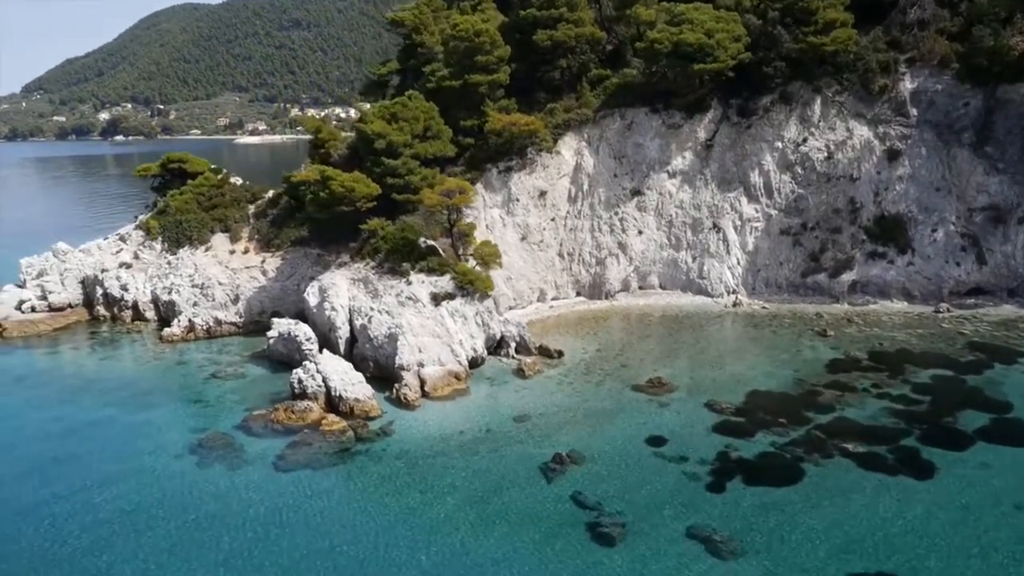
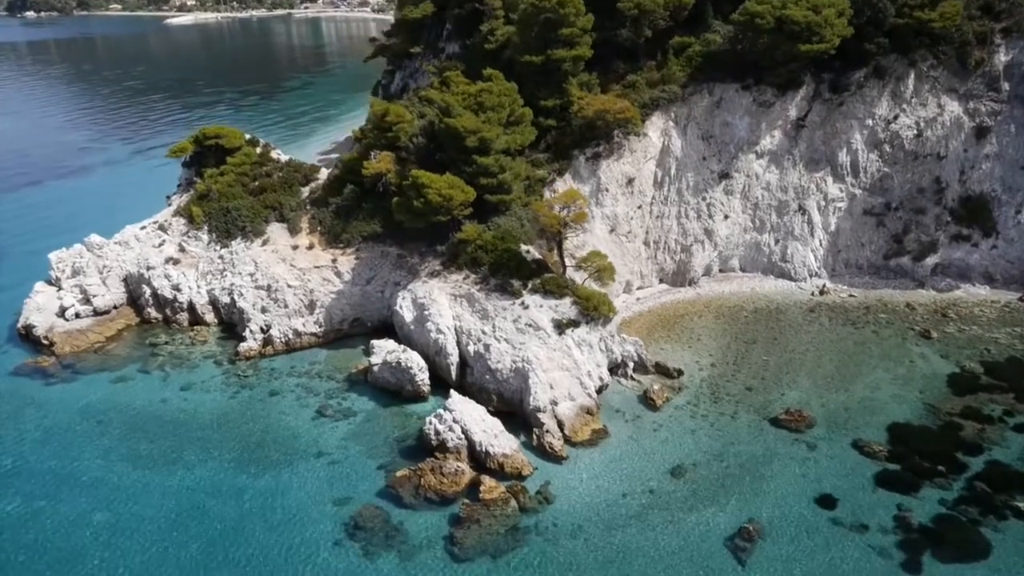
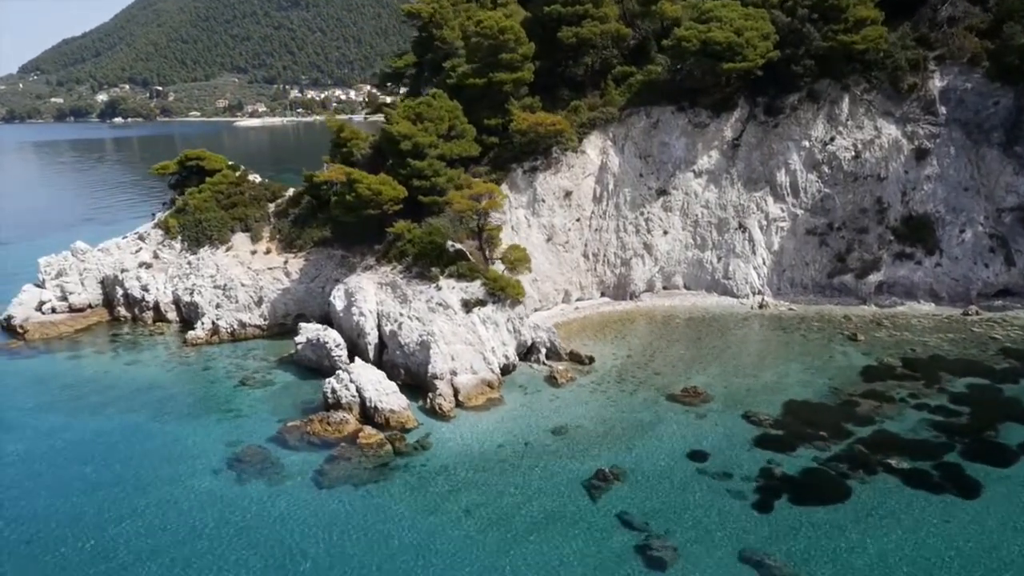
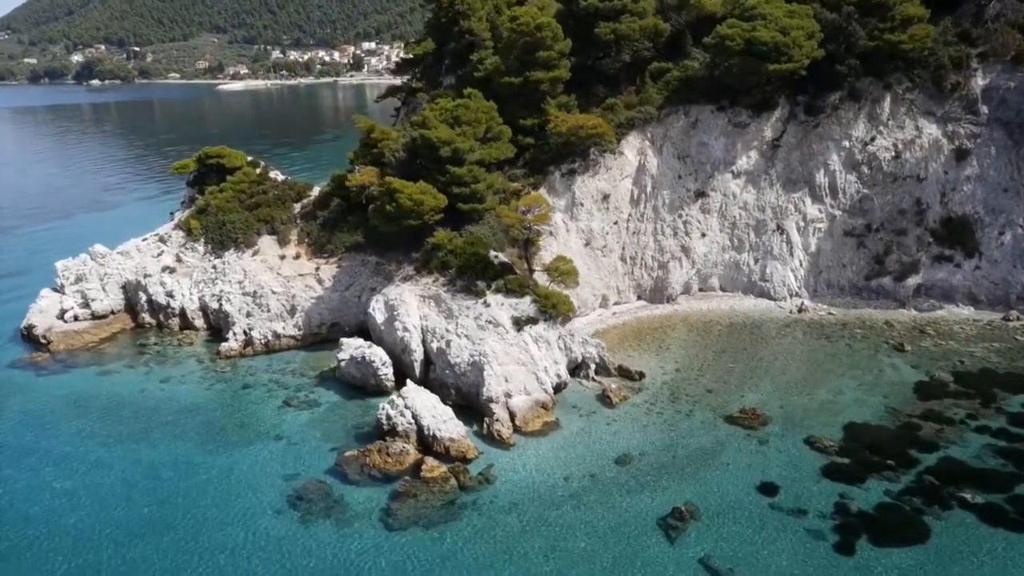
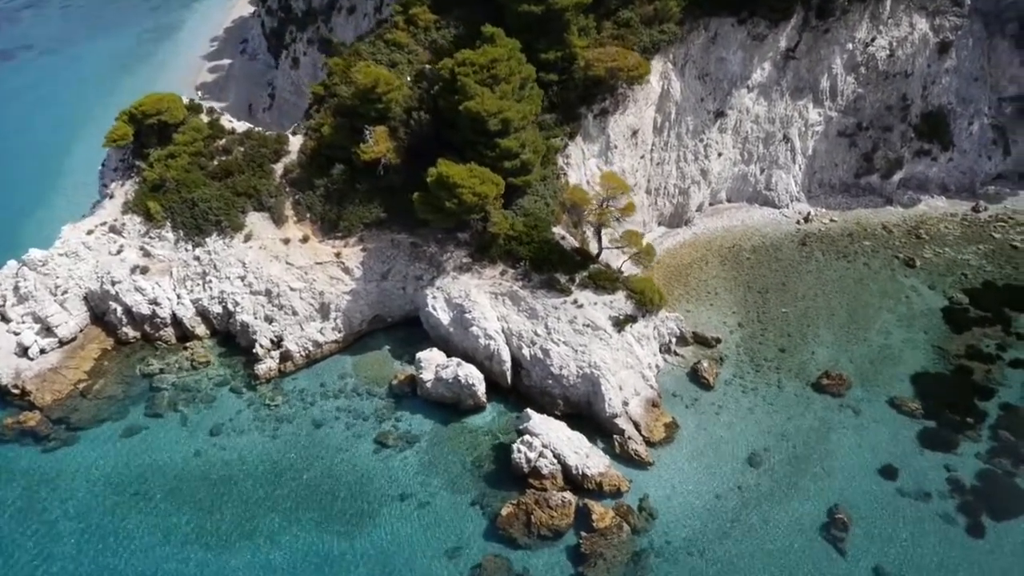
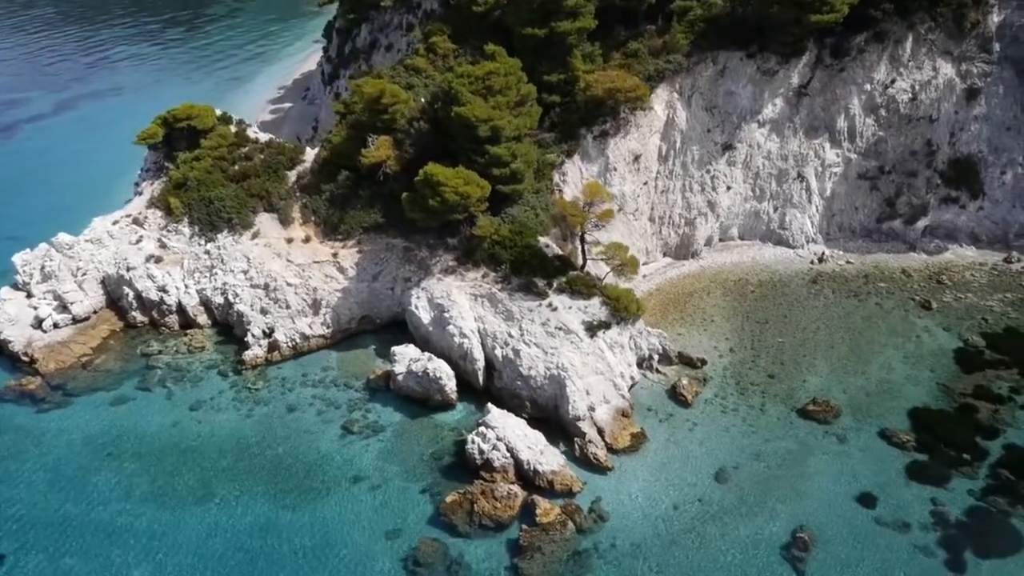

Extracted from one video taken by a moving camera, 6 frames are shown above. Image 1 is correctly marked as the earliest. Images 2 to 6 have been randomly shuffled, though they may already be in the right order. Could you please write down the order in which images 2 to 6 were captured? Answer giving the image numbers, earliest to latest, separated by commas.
3, 4, 2, 6, 5
